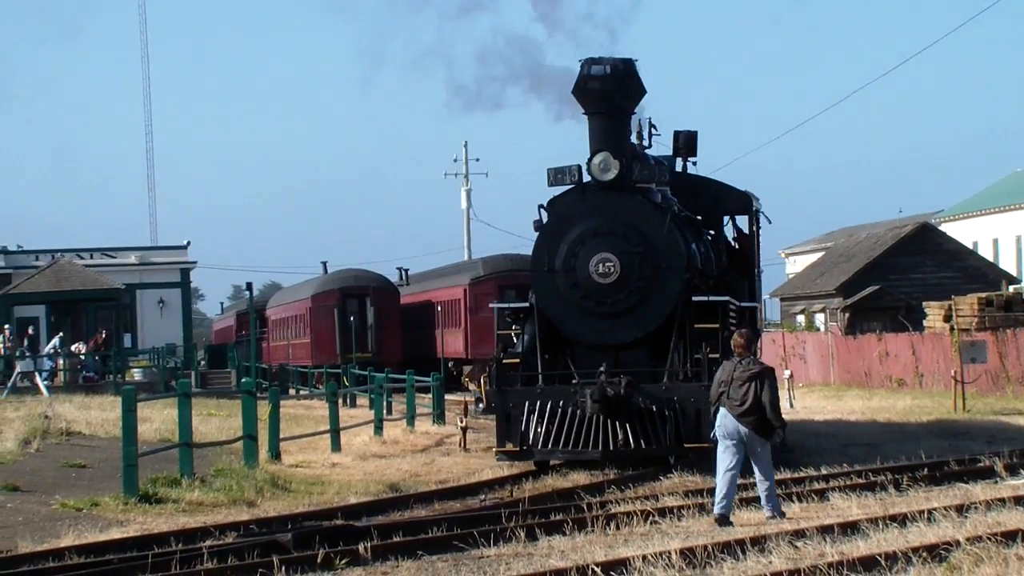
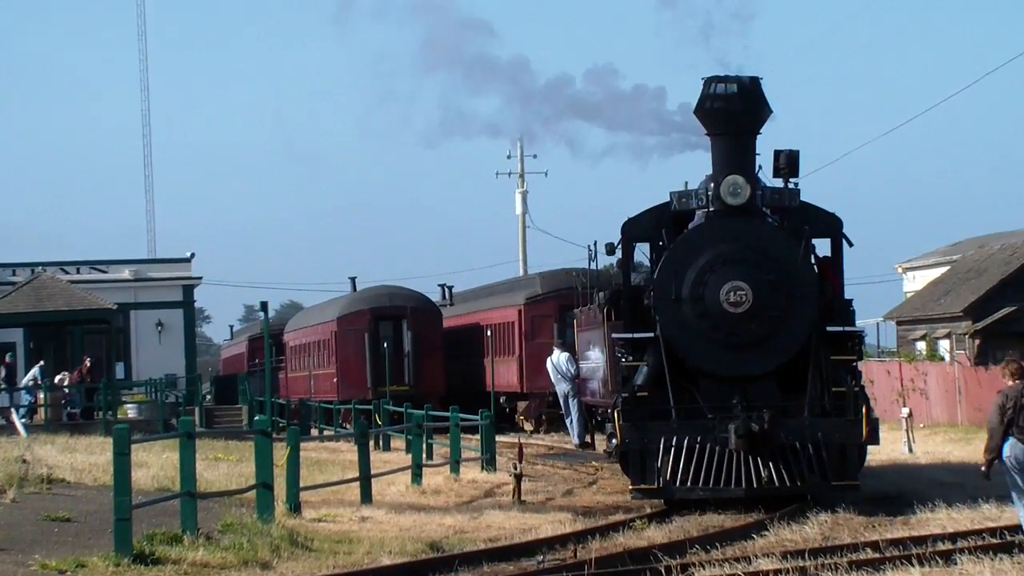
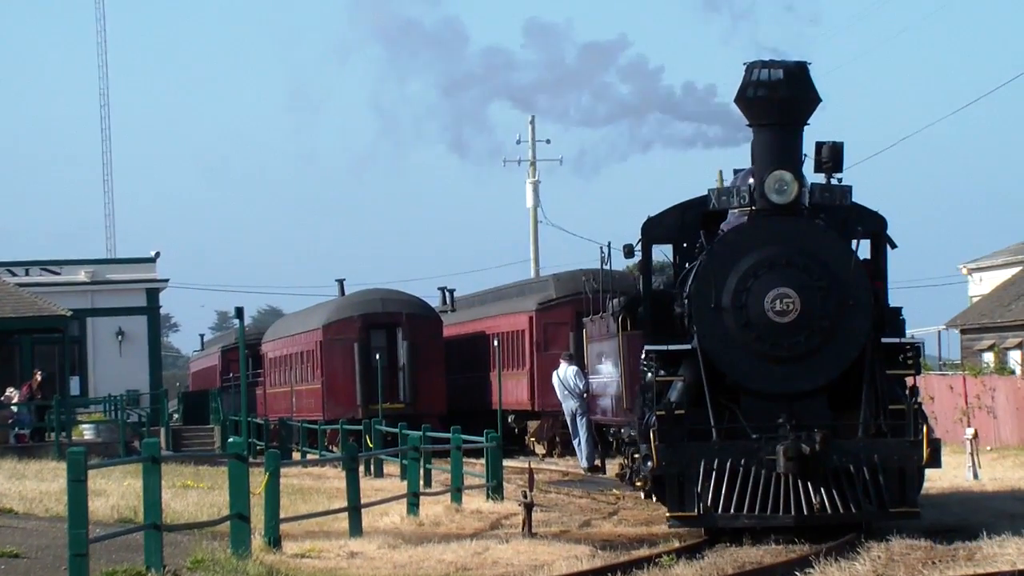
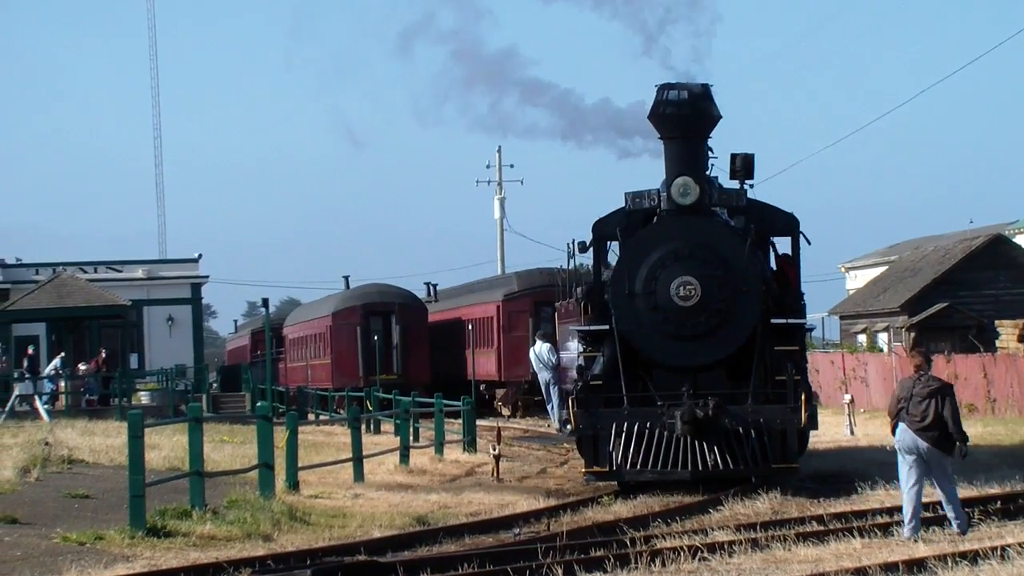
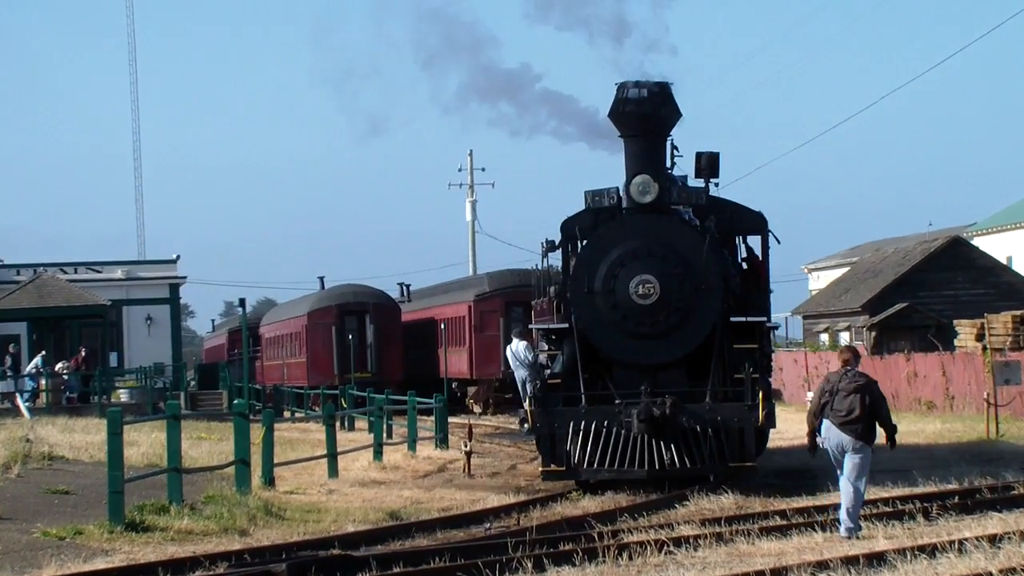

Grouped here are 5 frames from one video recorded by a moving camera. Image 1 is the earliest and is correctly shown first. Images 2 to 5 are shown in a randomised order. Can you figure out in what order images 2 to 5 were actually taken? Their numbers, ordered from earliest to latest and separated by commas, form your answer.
5, 4, 2, 3
